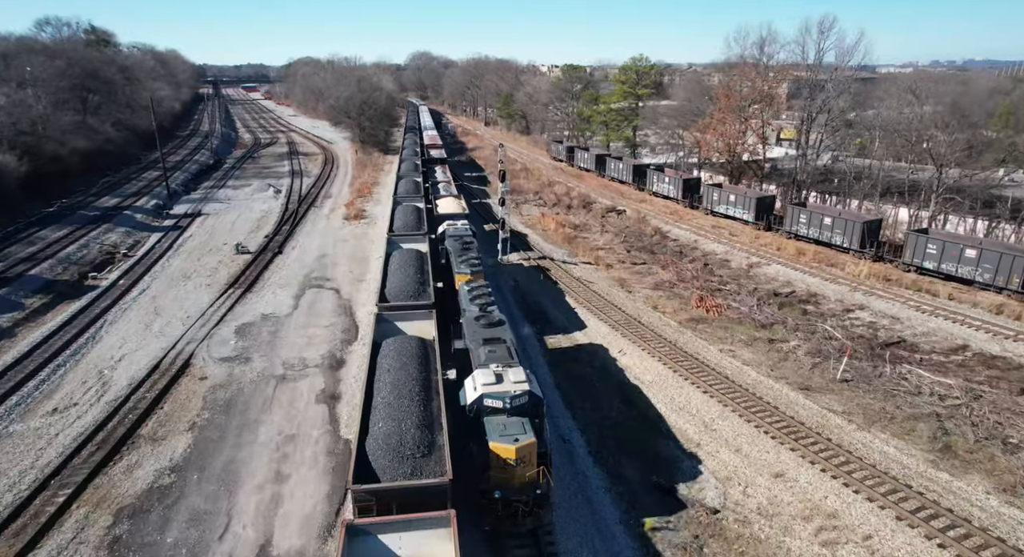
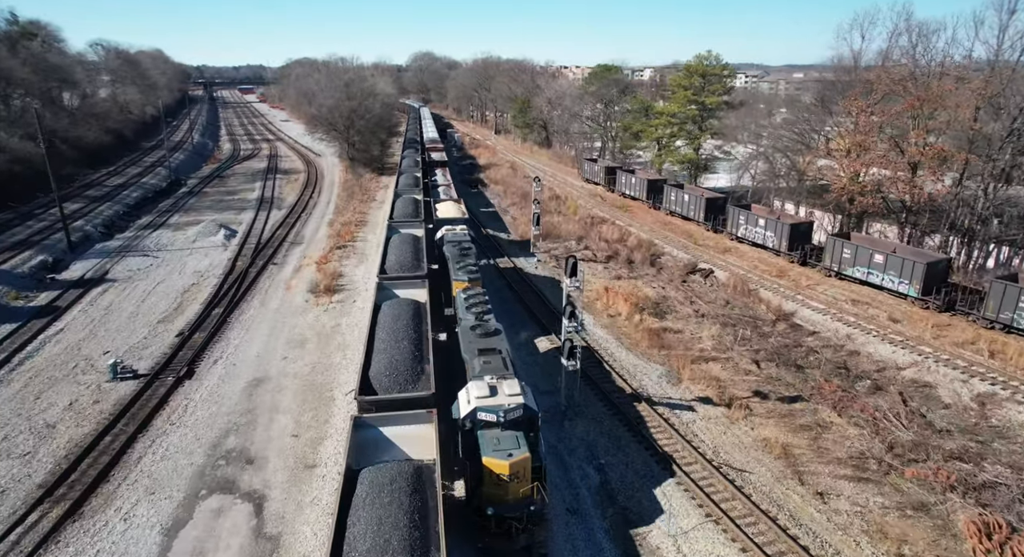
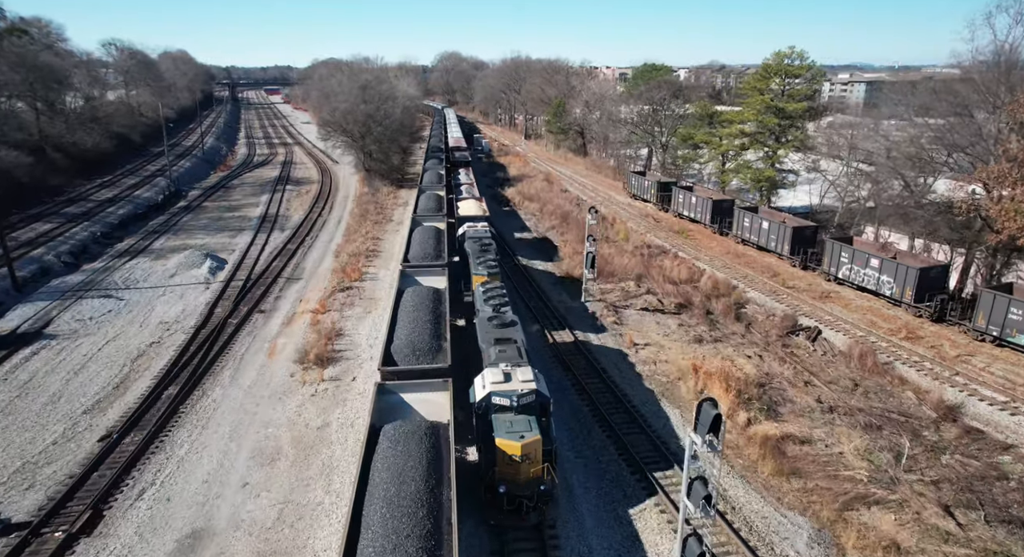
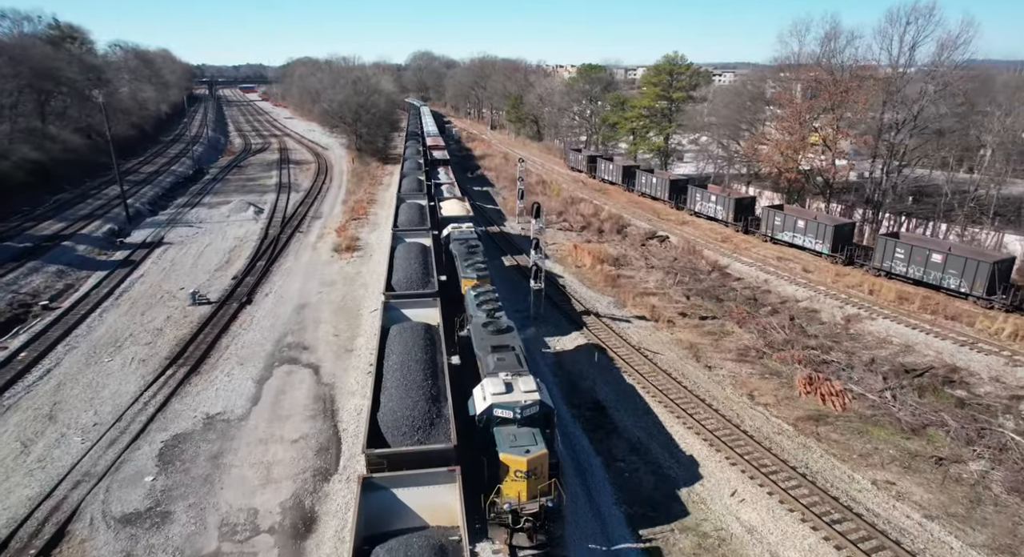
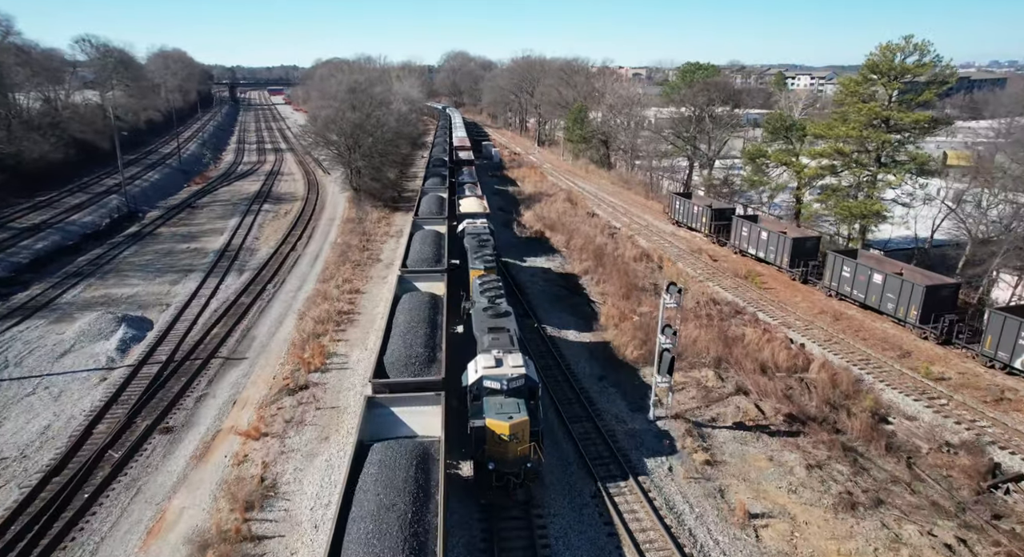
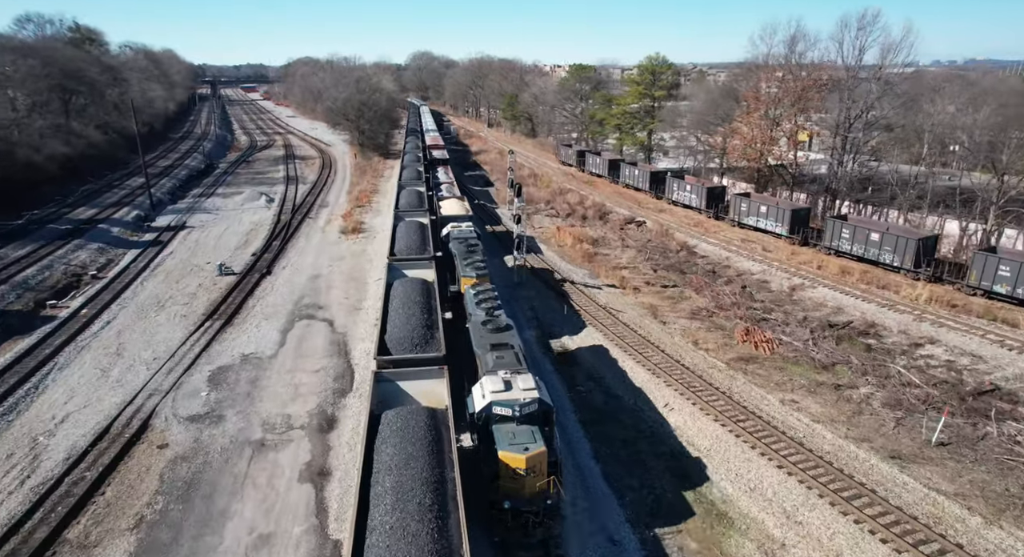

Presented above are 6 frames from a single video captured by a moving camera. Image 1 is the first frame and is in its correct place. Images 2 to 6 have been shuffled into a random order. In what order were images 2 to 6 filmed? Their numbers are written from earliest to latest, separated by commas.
6, 4, 2, 3, 5
